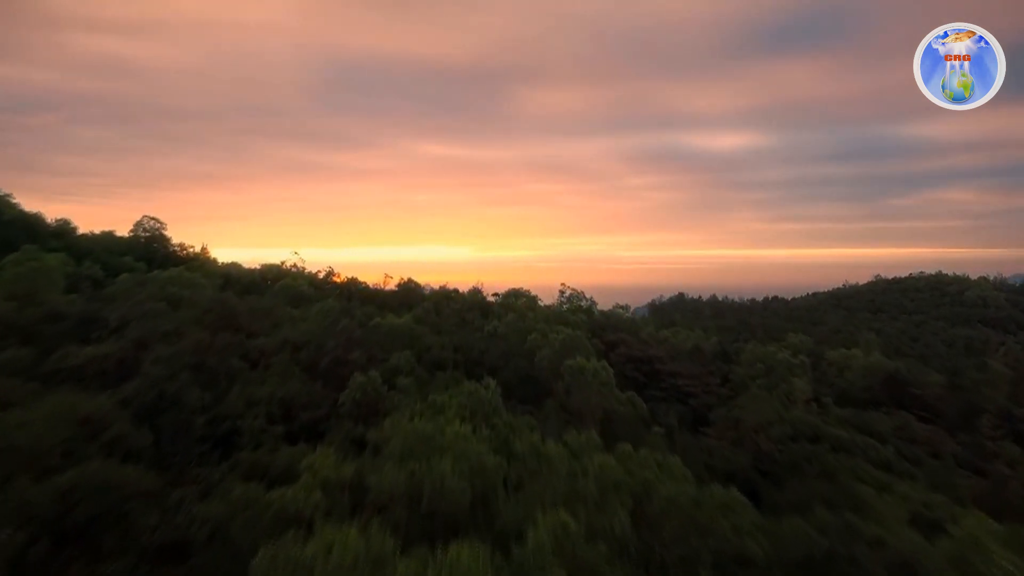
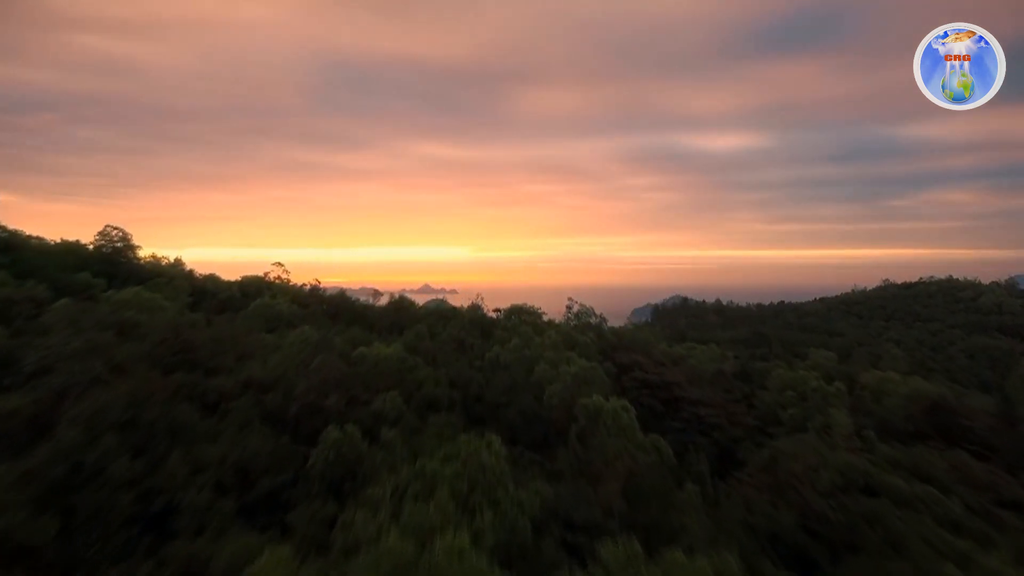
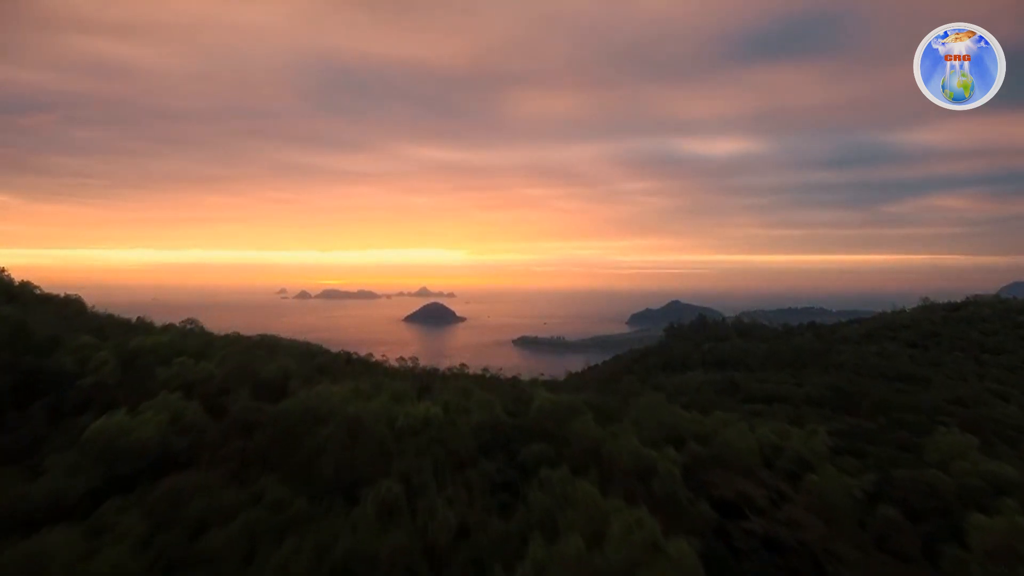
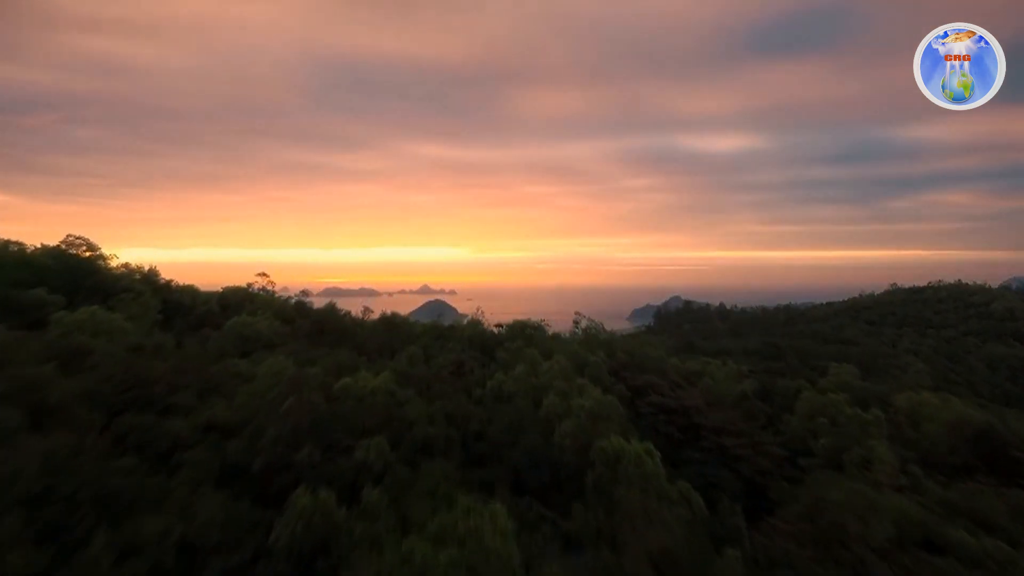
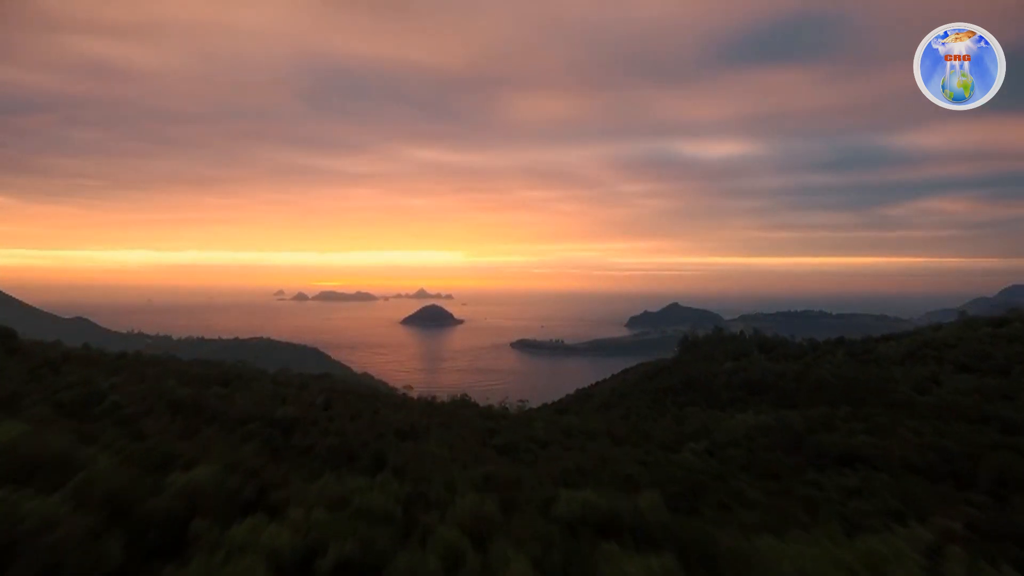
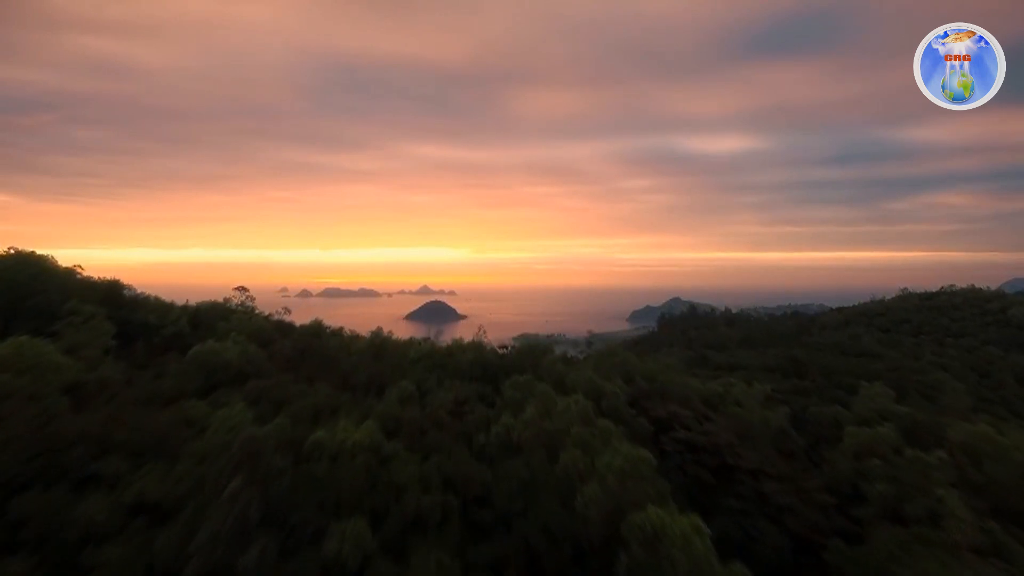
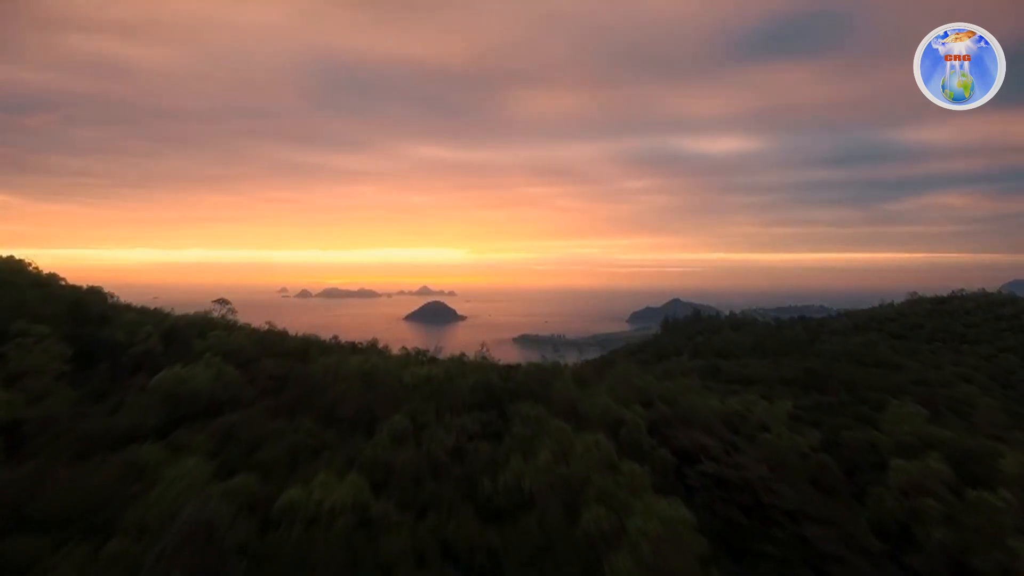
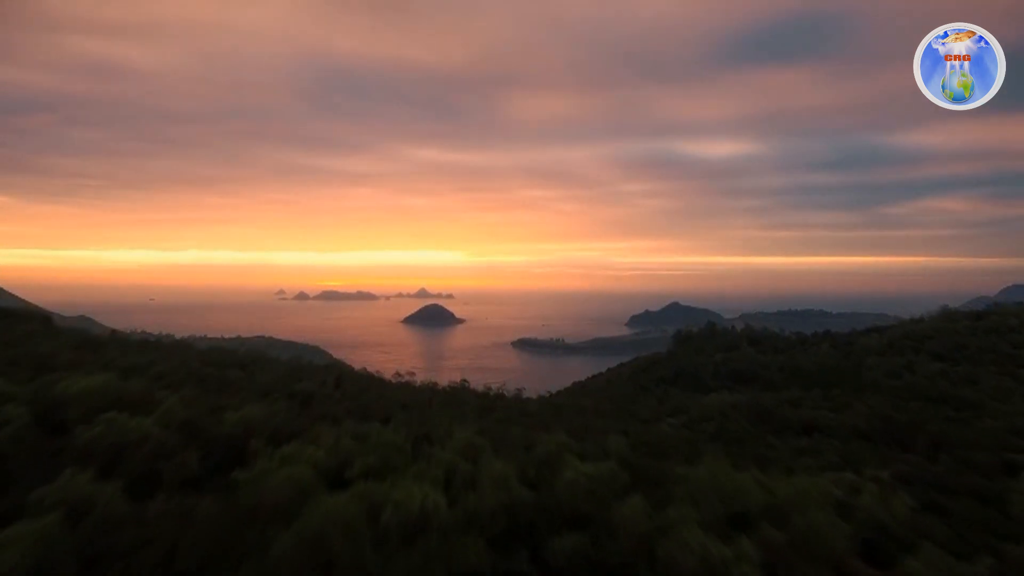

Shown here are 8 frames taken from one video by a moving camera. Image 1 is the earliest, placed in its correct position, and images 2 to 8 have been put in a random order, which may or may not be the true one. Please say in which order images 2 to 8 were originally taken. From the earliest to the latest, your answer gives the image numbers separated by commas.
2, 4, 6, 7, 3, 8, 5
